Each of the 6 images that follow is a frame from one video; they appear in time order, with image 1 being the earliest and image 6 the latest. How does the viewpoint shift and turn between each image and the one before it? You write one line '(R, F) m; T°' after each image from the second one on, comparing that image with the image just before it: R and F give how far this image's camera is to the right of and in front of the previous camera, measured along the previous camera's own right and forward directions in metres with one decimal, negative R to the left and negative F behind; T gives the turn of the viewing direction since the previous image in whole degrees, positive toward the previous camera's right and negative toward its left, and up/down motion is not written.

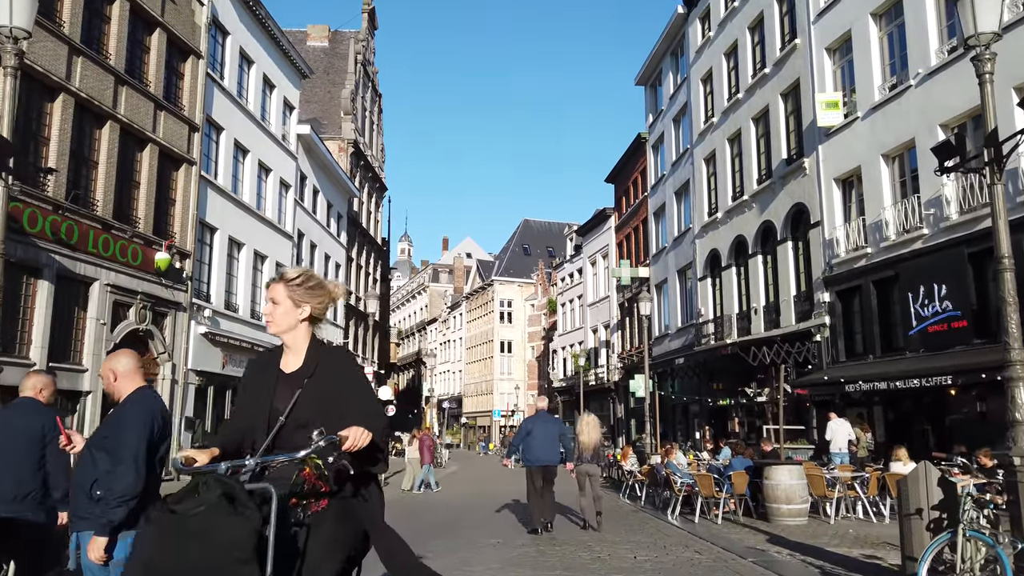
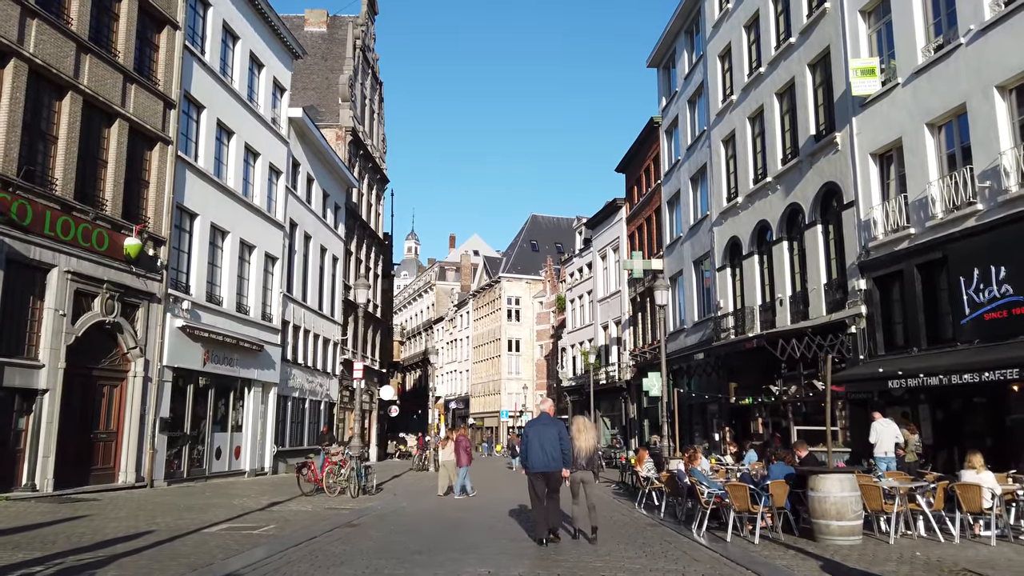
(+0.2, +1.9) m; -1°
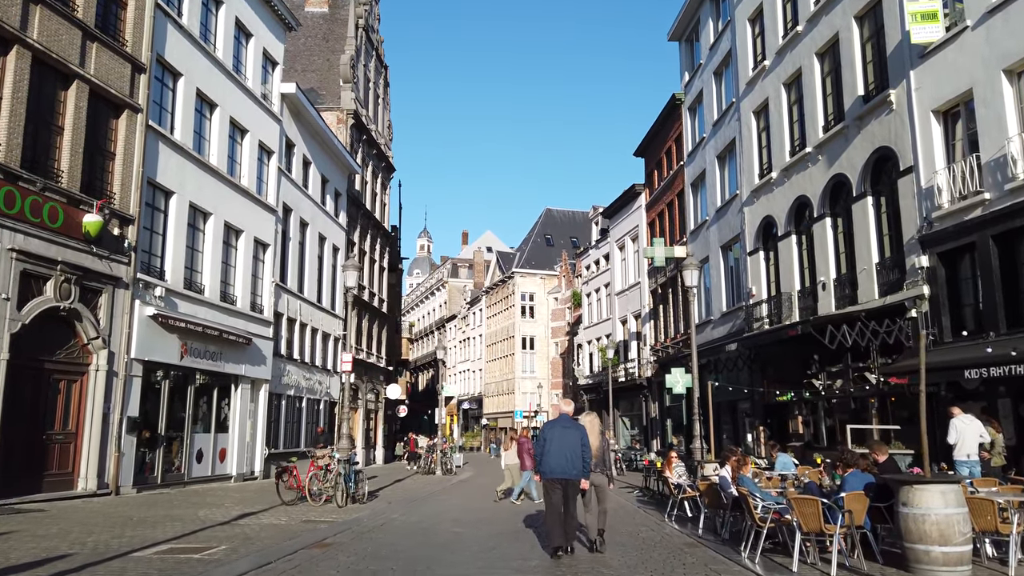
(+0.2, +2.3) m; -1°
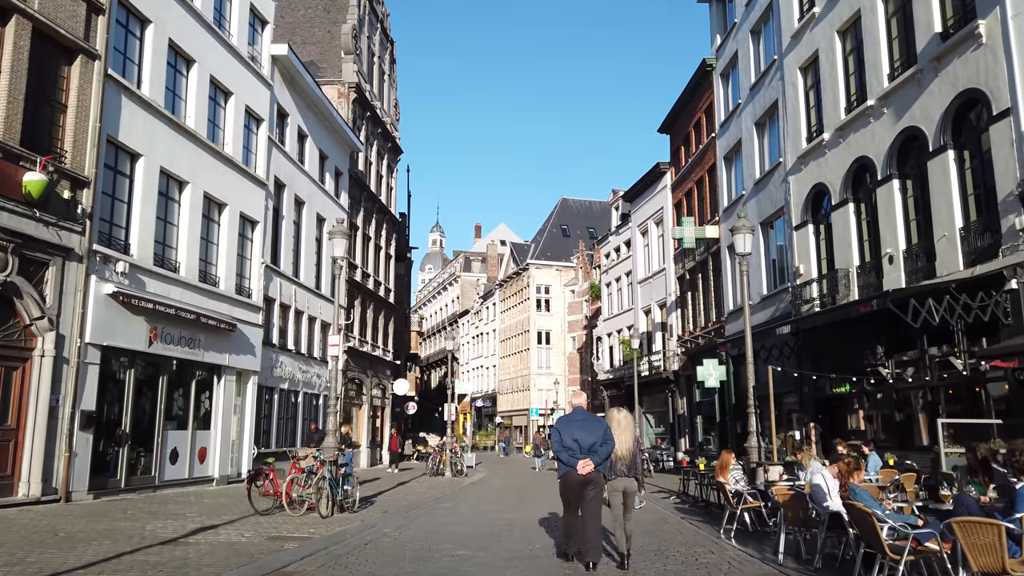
(-0.1, +2.7) m; -1°
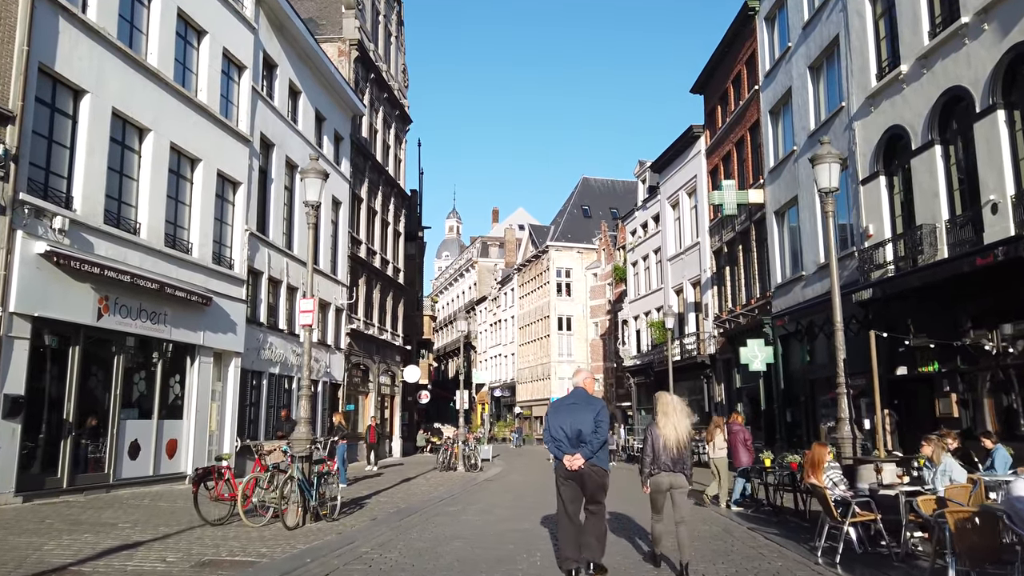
(0.0, +3.0) m; -1°
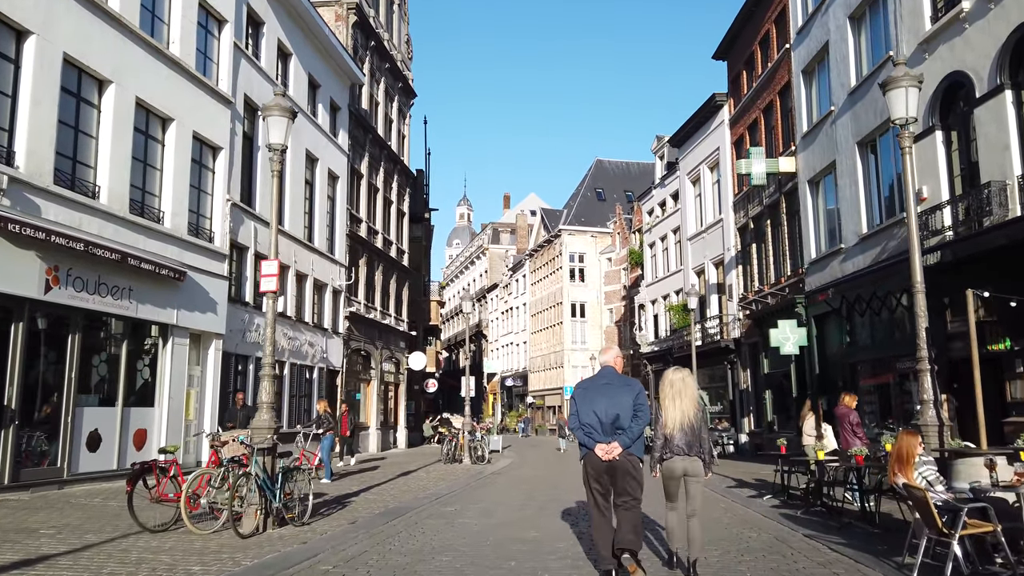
(+0.1, +1.9) m; -1°
